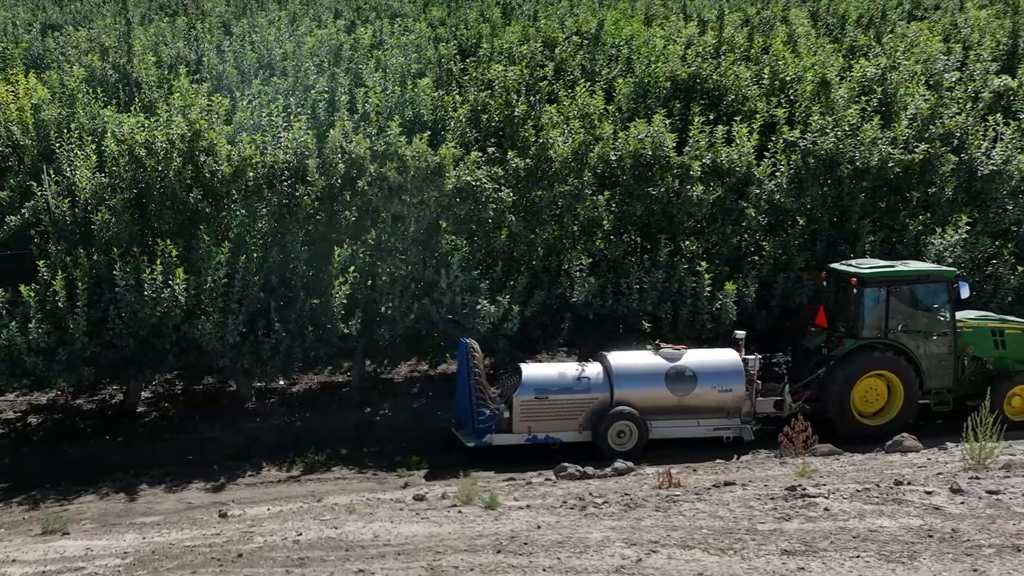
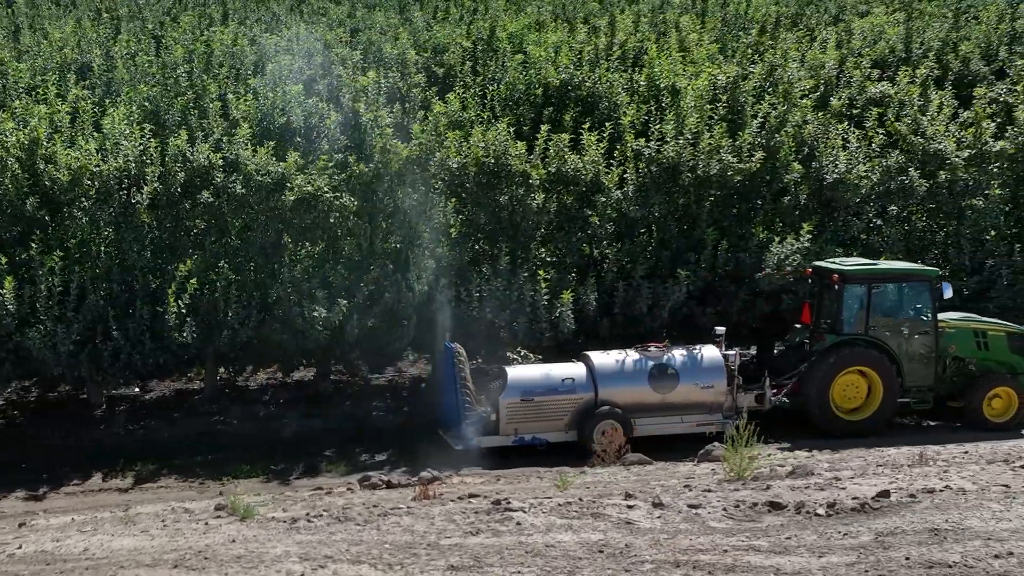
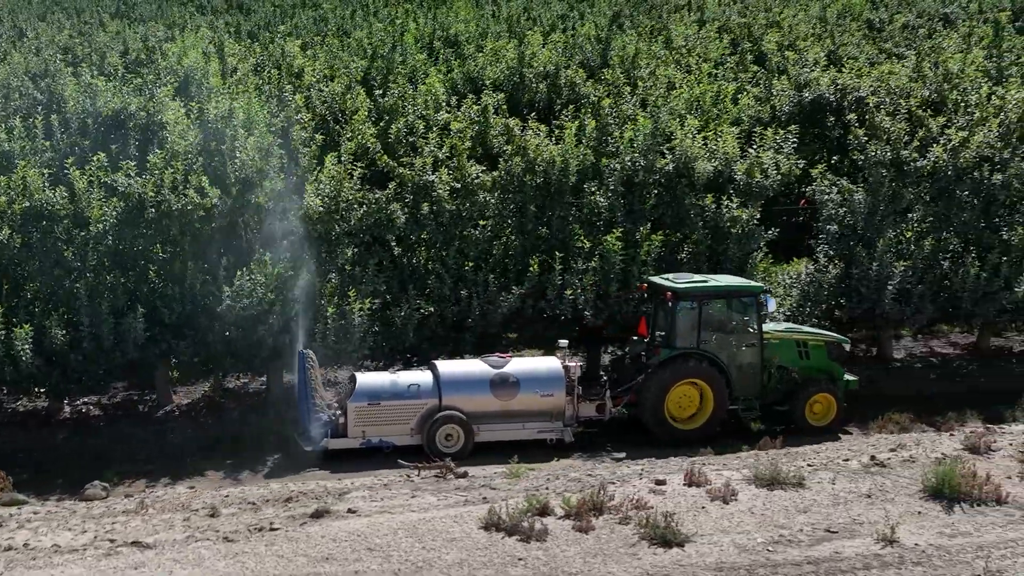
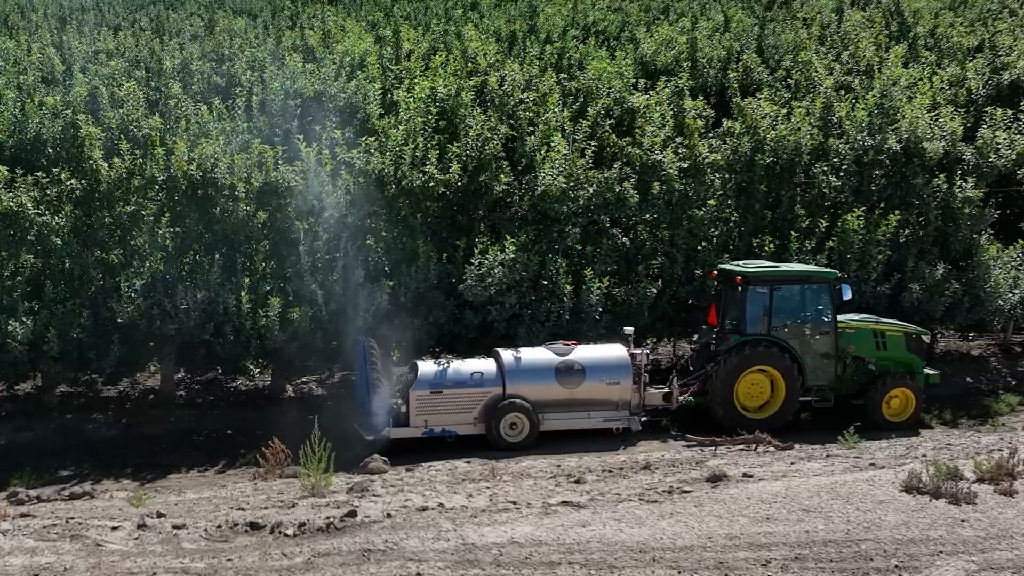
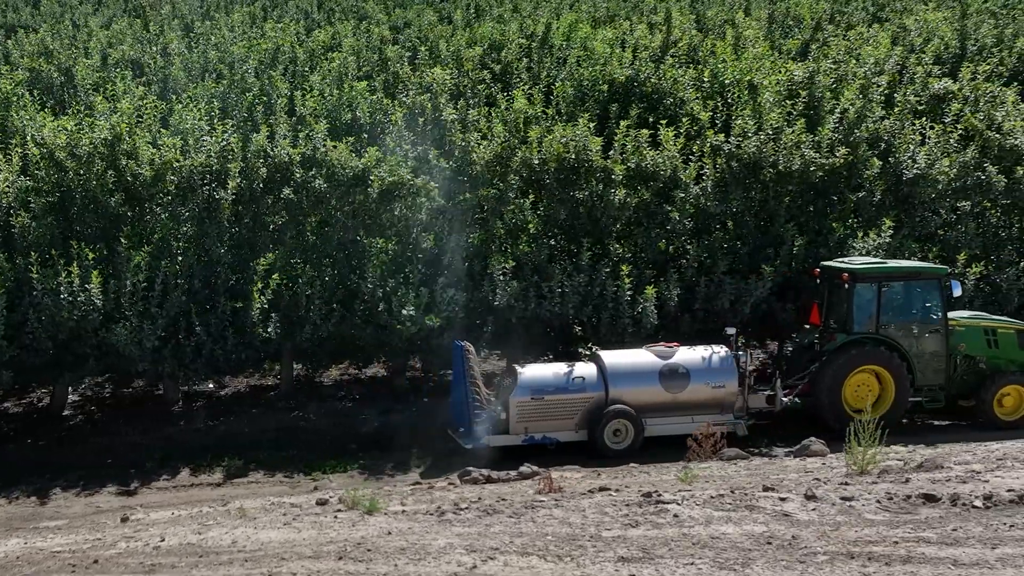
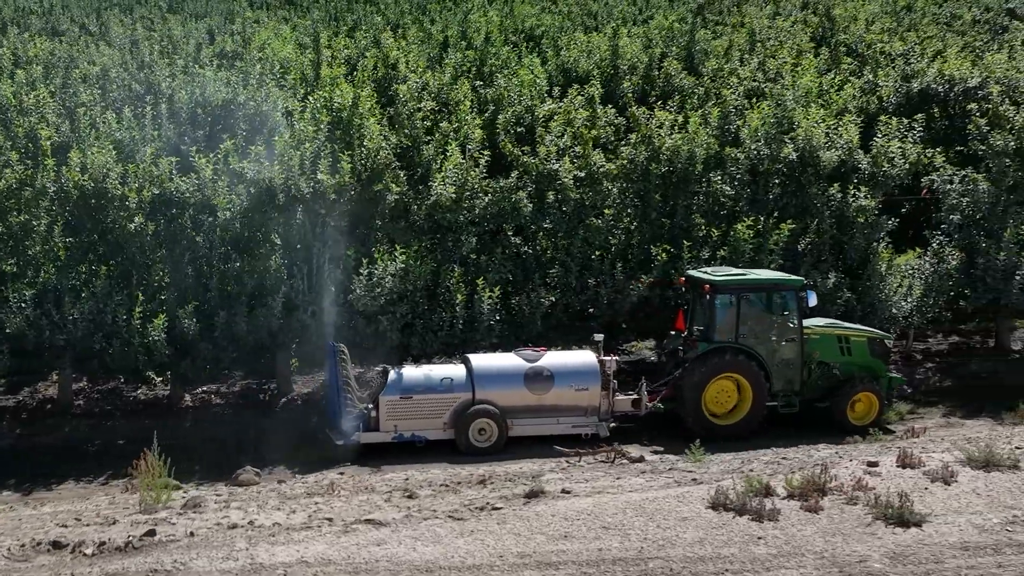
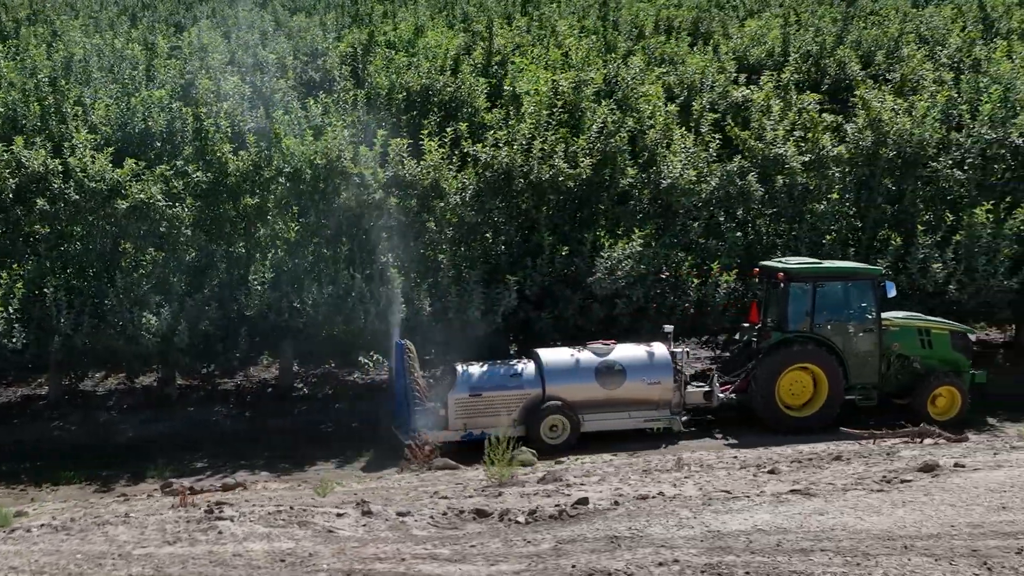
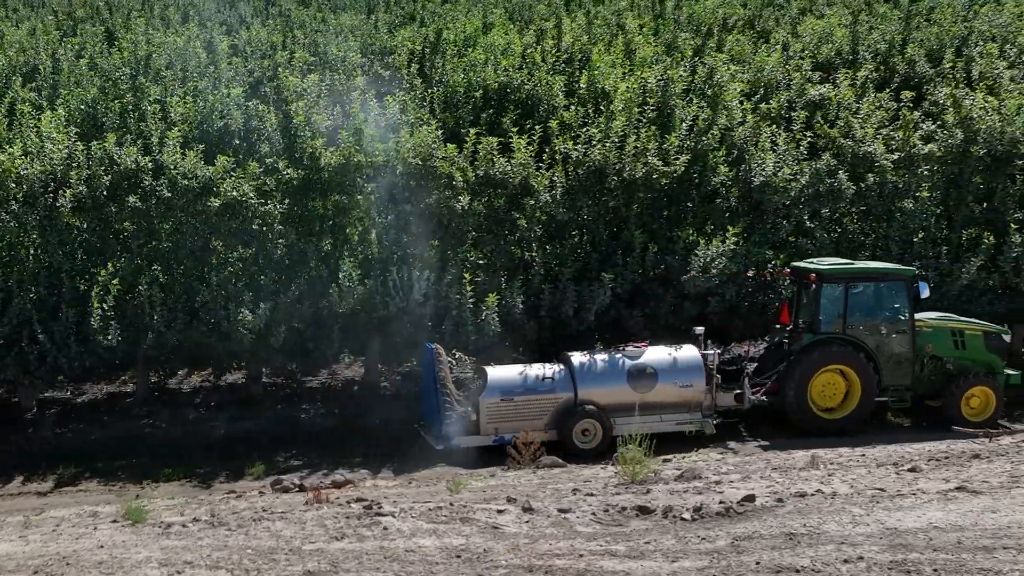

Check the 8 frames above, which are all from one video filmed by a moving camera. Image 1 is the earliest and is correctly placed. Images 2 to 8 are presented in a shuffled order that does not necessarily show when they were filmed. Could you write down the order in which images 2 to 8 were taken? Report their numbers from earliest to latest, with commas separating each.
5, 2, 8, 7, 4, 6, 3
